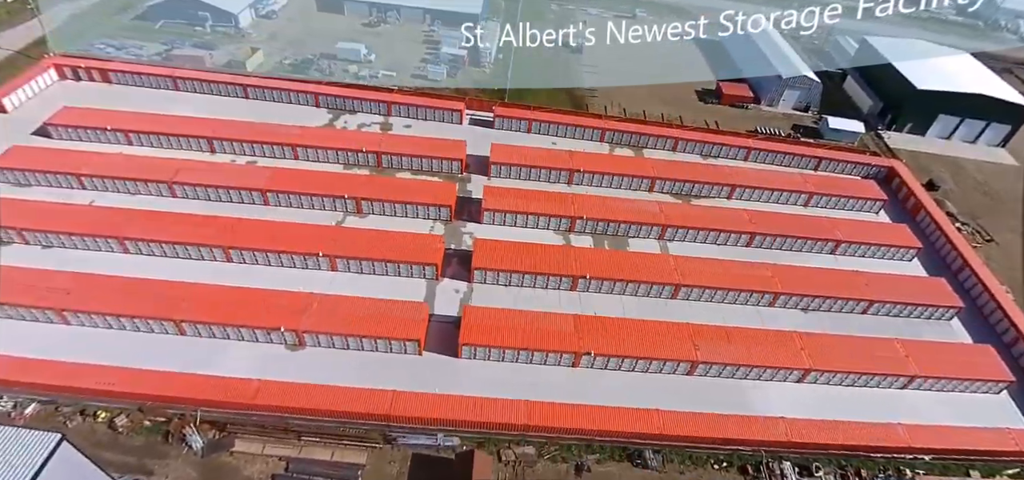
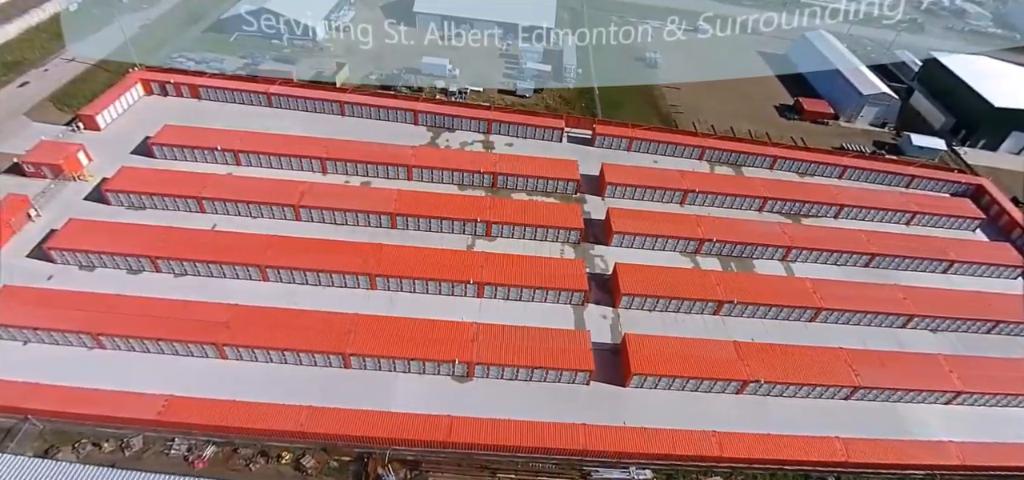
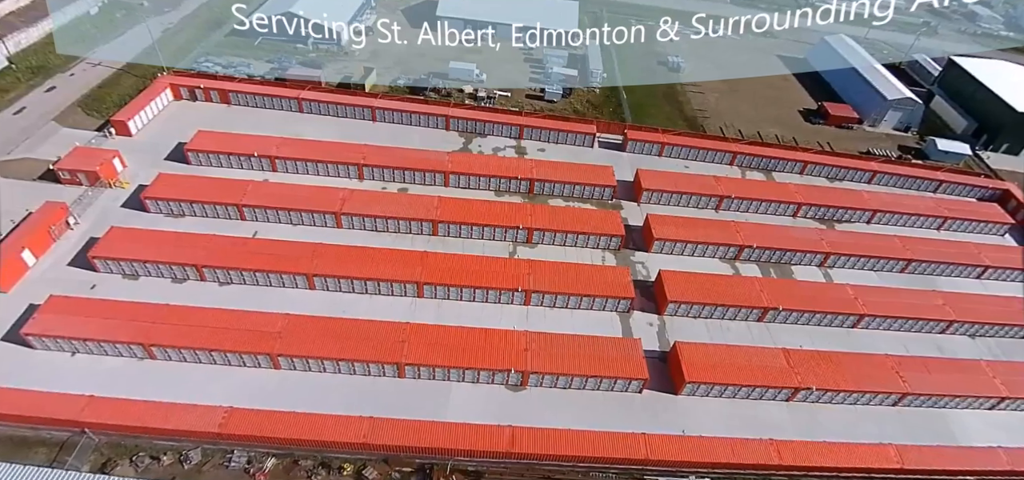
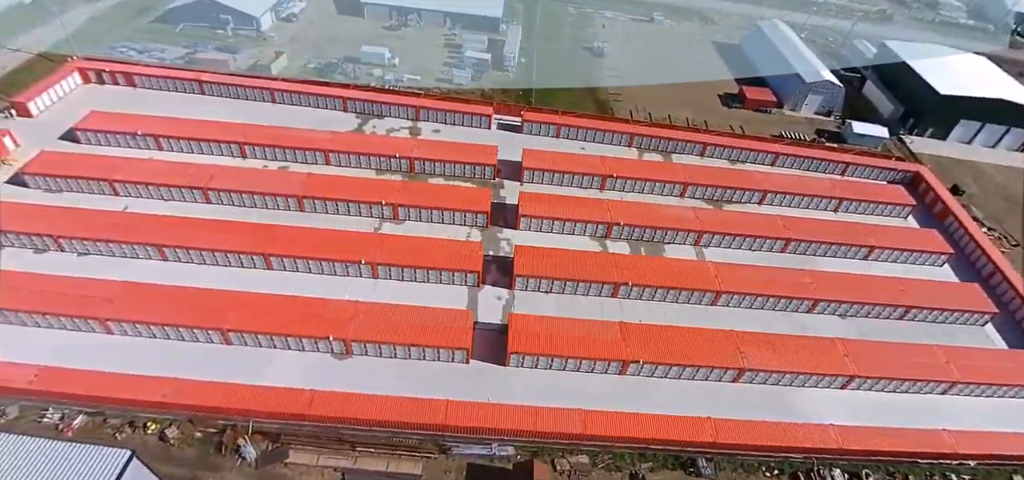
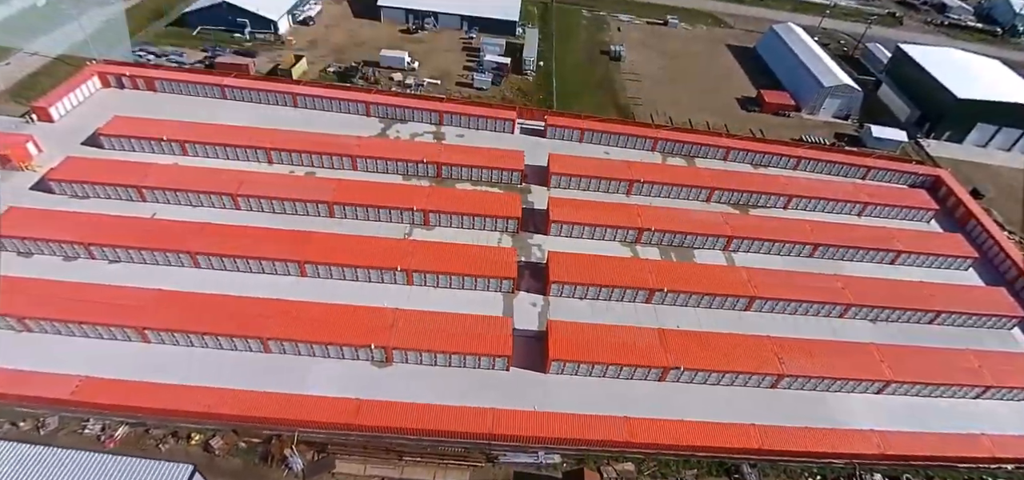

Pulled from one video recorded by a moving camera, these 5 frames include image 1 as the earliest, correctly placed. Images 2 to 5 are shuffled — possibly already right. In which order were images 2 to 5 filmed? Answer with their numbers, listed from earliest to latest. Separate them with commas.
4, 5, 2, 3
